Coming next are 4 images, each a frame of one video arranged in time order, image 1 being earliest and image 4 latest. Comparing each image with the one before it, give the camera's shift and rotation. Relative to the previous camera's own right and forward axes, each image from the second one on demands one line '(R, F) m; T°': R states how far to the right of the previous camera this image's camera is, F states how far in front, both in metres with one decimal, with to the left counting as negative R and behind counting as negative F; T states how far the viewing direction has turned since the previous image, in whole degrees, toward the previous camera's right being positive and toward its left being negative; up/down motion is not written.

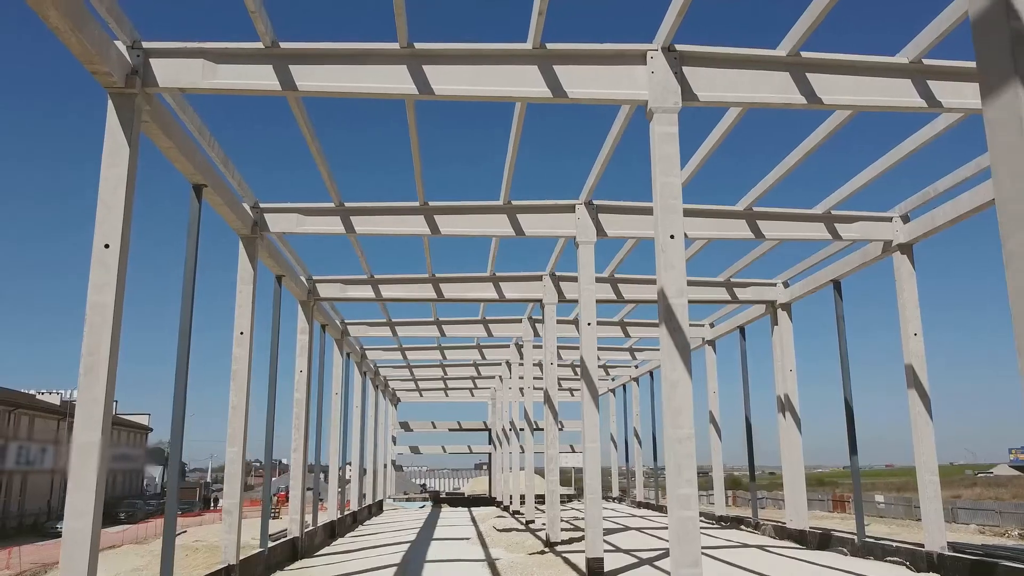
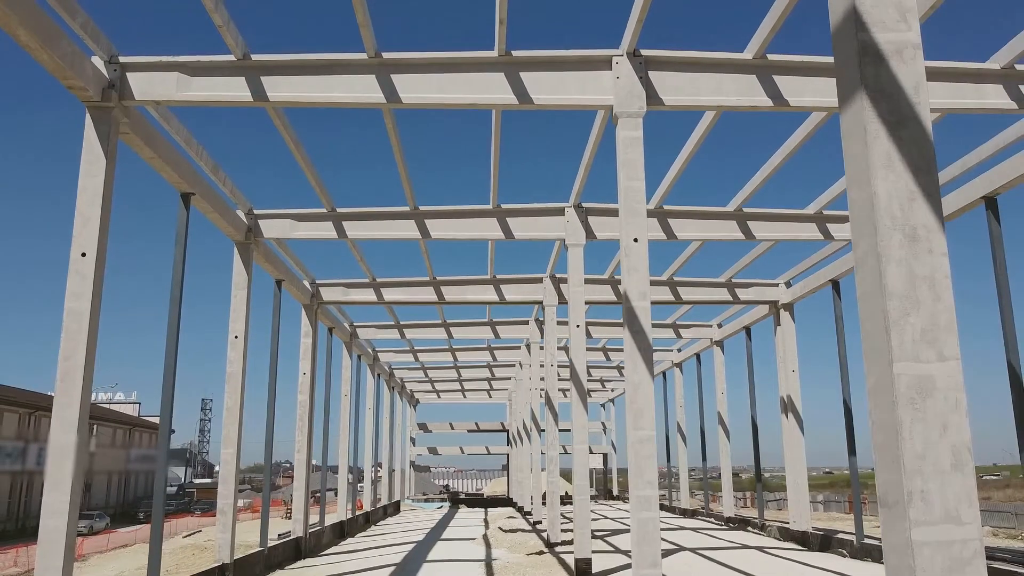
(+0.5, -0.1) m; -2°
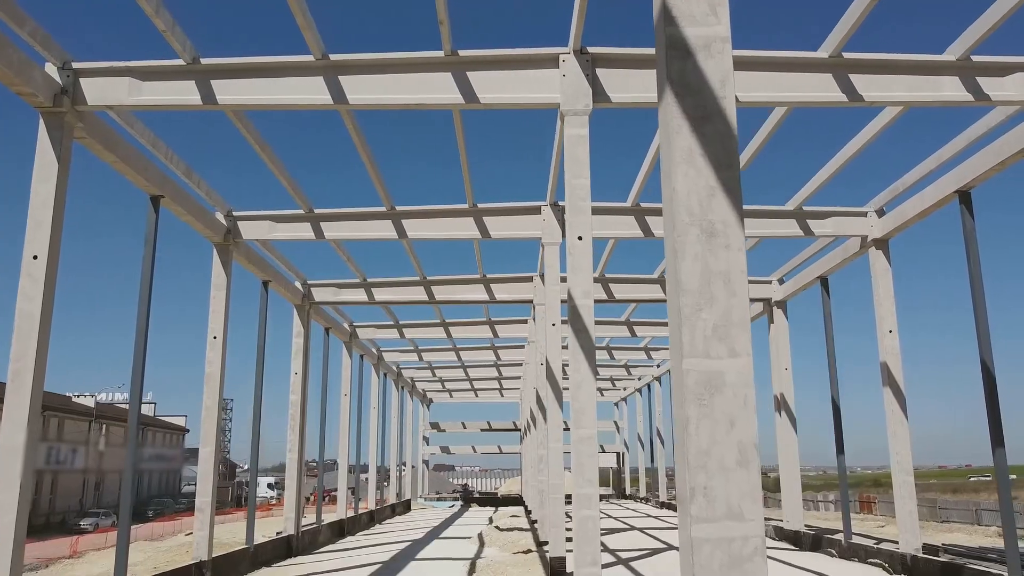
(+0.7, 0.0) m; -2°
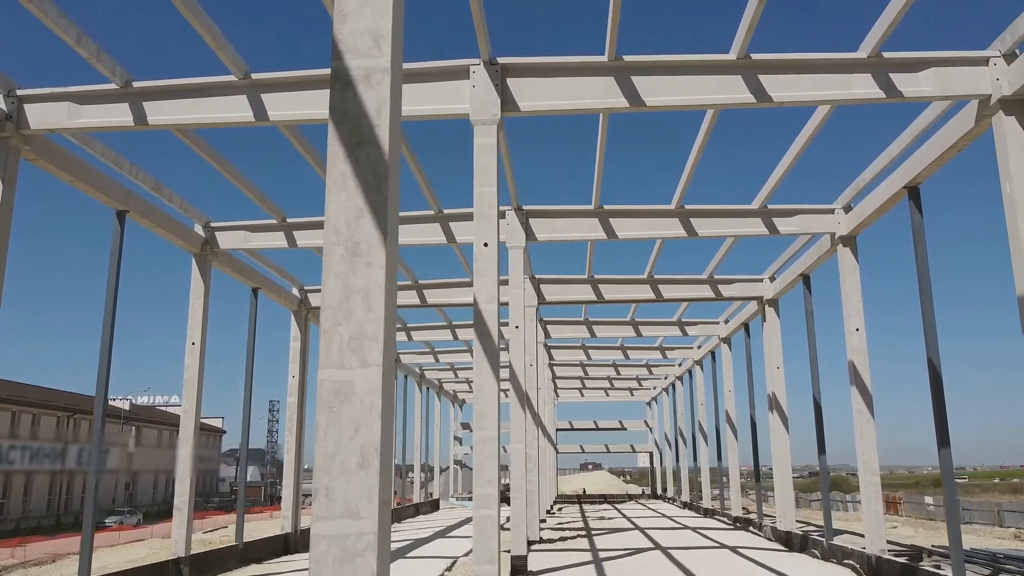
(+1.3, -0.1) m; -4°
